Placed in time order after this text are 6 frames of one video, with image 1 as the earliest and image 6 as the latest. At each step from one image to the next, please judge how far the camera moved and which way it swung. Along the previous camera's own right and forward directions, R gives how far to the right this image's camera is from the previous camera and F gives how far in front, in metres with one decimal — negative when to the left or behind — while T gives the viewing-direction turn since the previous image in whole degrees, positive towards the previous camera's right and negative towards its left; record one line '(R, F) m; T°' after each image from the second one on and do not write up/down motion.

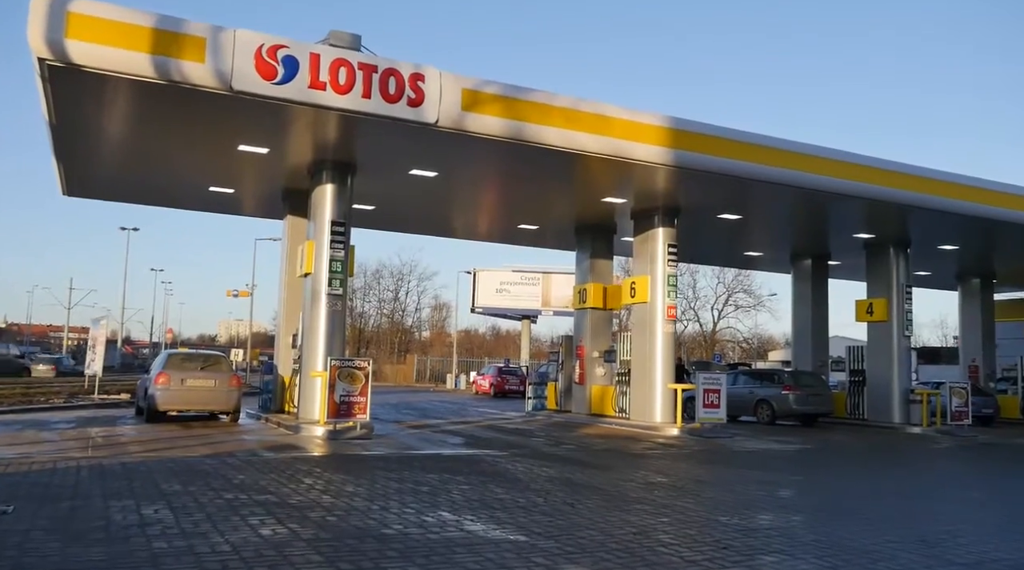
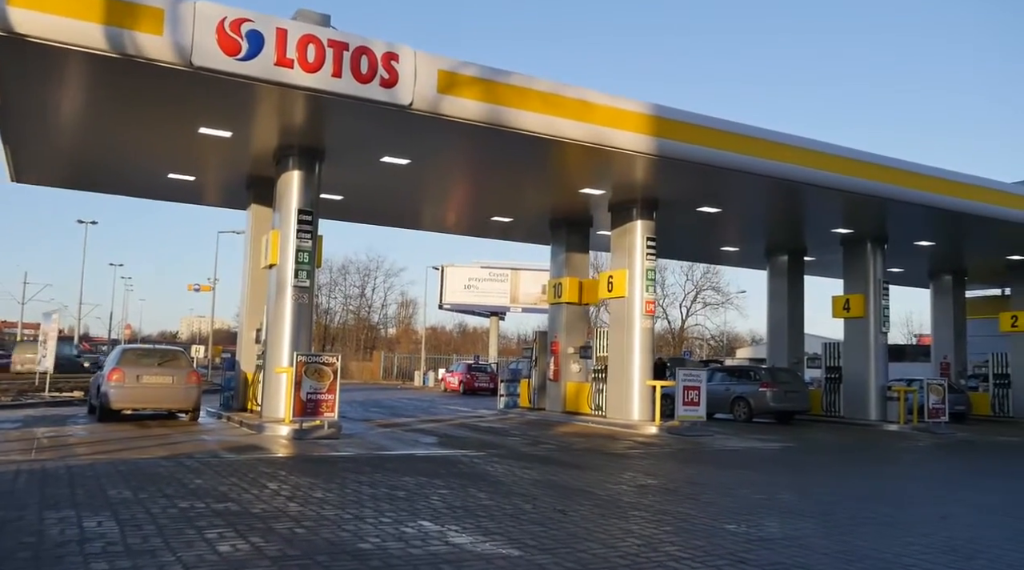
(-0.2, +0.6) m; +2°
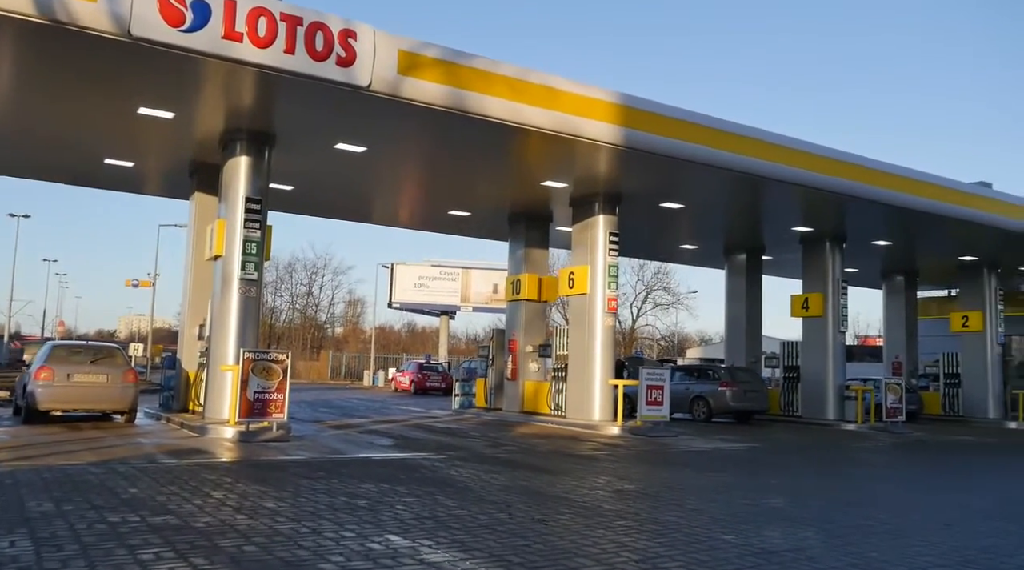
(-0.2, +0.6) m; +3°
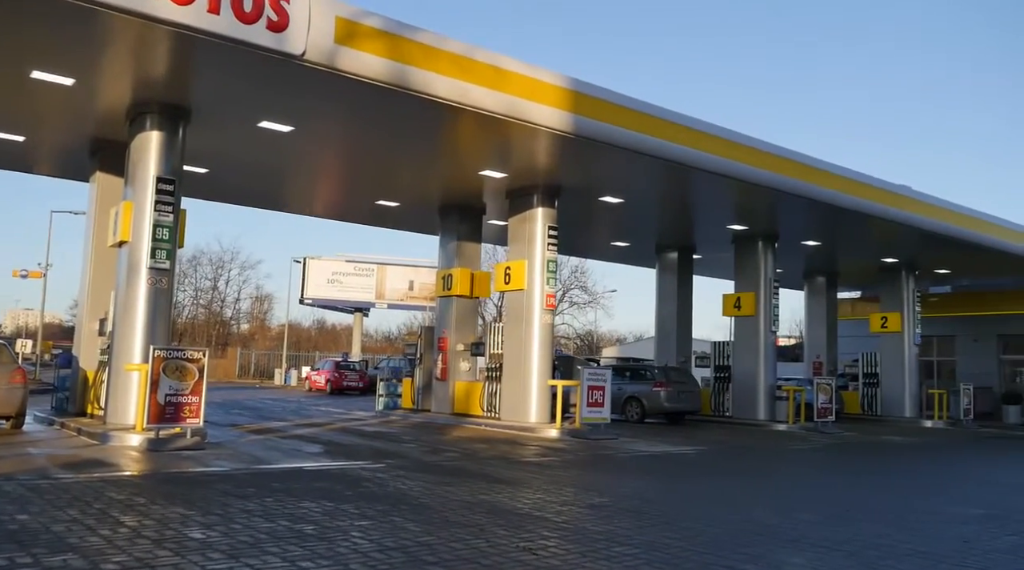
(-0.4, +0.9) m; +6°
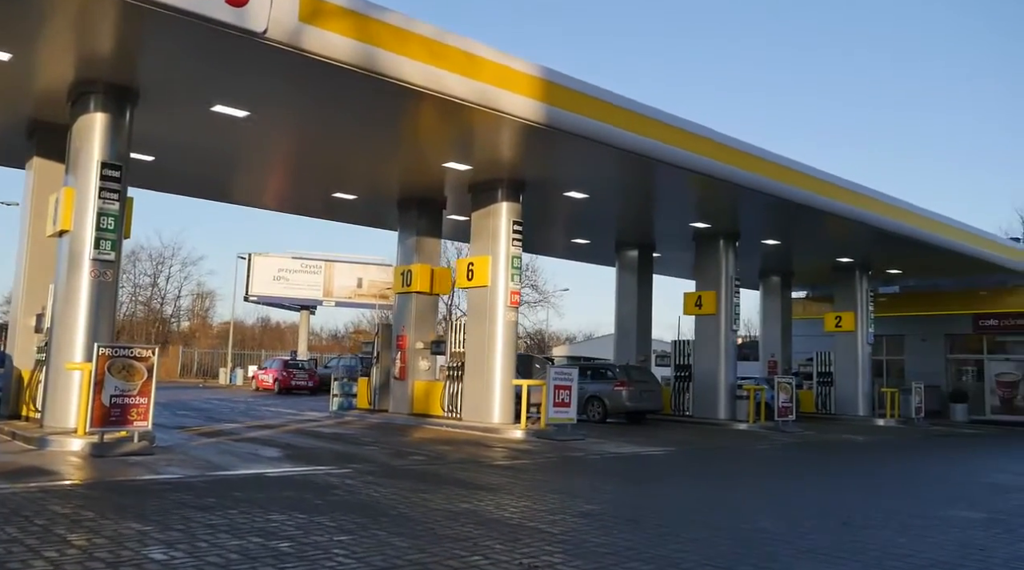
(-0.3, +0.5) m; +4°
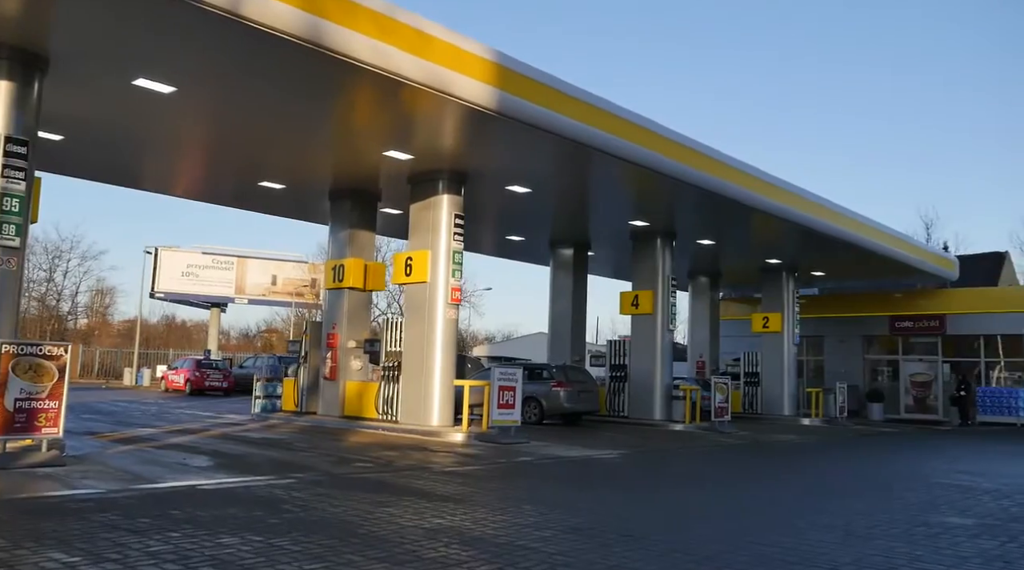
(-0.5, +0.7) m; +6°
